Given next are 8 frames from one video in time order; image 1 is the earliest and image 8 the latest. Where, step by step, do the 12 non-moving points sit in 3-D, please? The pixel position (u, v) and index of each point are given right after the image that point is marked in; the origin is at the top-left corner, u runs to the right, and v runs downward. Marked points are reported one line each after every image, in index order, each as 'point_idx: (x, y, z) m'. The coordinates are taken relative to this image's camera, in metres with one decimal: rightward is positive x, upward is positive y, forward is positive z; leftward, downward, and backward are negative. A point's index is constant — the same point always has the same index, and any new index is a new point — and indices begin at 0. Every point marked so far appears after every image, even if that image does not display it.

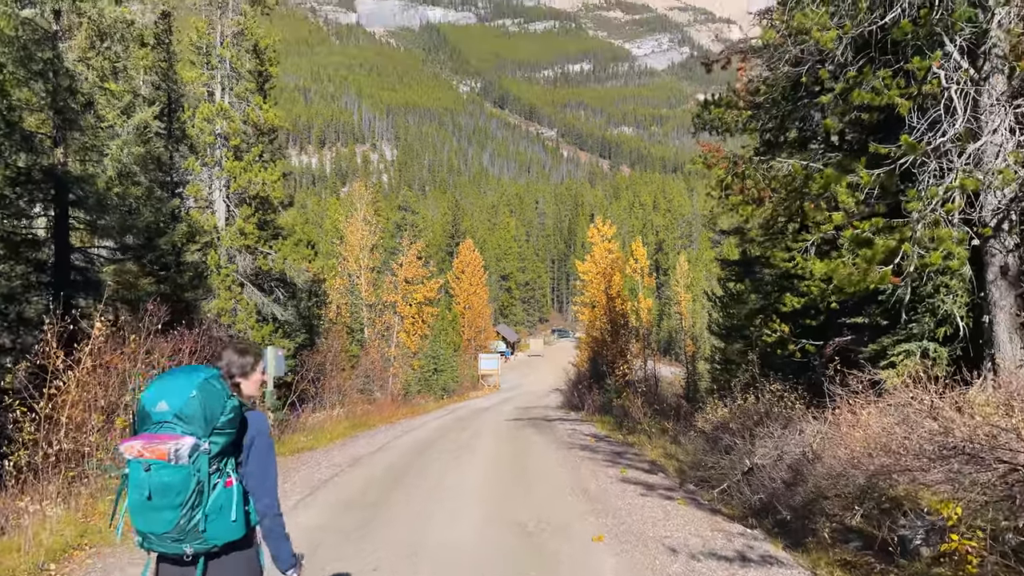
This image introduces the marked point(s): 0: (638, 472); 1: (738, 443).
0: (+1.7, -2.5, +11.0) m
1: (+2.9, -2.0, +10.6) m
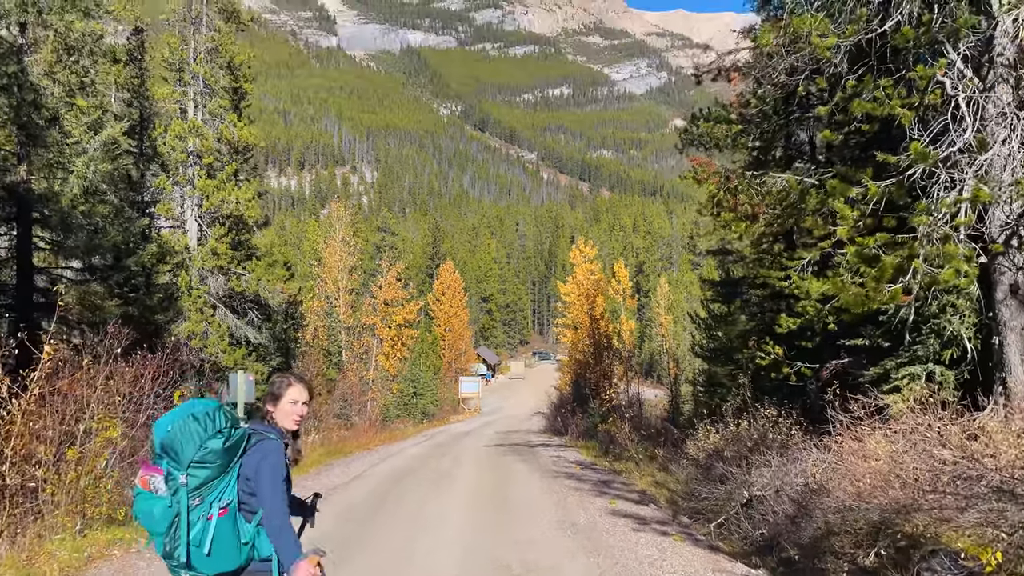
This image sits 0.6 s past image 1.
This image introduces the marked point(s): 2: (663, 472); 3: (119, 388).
0: (+1.5, -2.8, +10.4) m
1: (+2.7, -2.3, +10.0) m
2: (+2.5, -3.0, +13.3) m
3: (-5.7, -1.5, +11.9) m
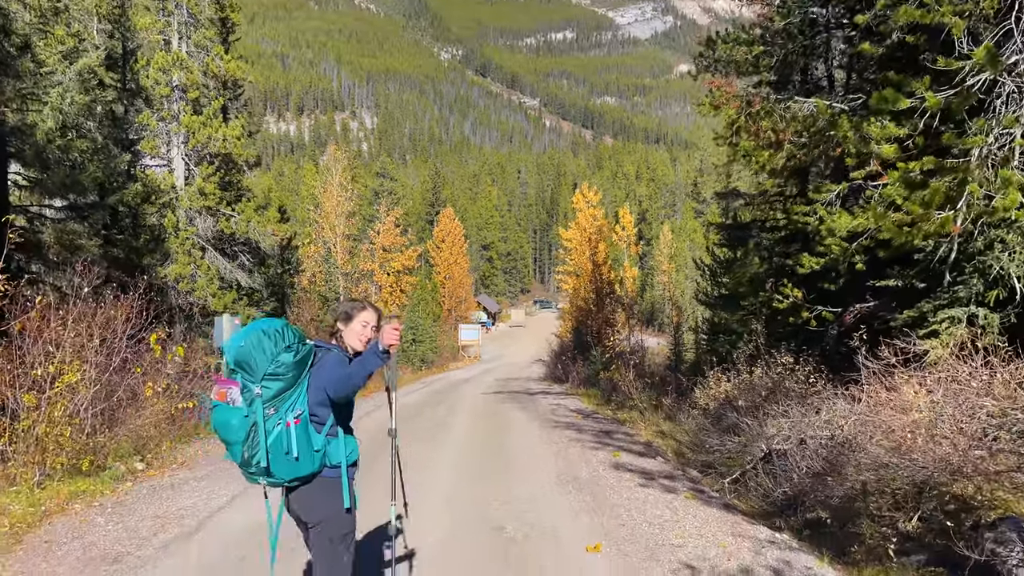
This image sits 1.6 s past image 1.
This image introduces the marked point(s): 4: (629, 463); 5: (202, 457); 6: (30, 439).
0: (+1.4, -2.0, +9.6) m
1: (+2.7, -1.5, +9.2) m
2: (+2.4, -2.1, +12.6) m
3: (-5.8, -0.6, +11.1) m
4: (+1.3, -2.0, +9.1) m
5: (-4.2, -2.3, +11.1) m
6: (-5.5, -1.7, +9.2) m
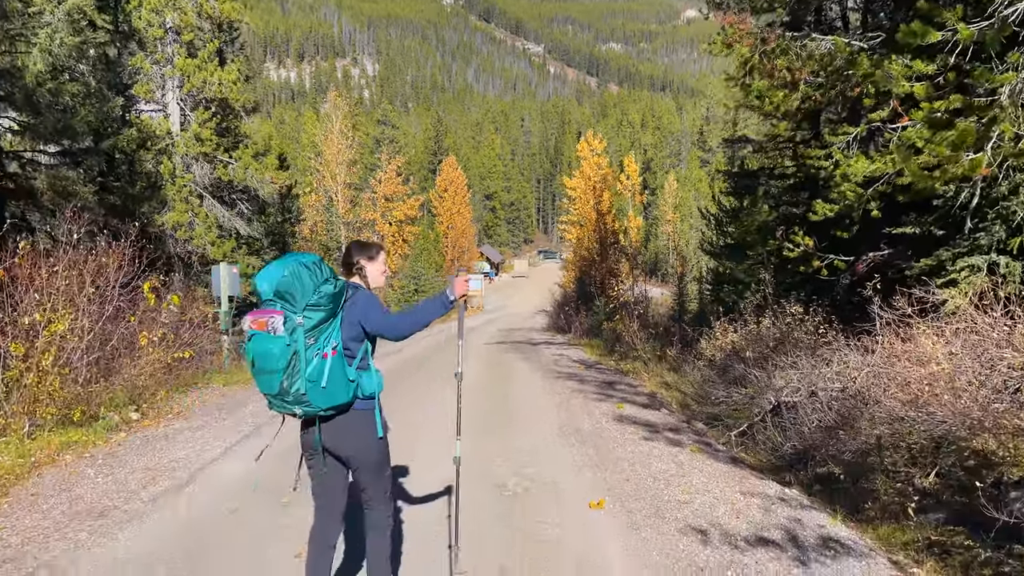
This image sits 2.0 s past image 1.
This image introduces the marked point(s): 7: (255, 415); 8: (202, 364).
0: (+1.5, -1.4, +9.4) m
1: (+2.7, -1.0, +9.0) m
2: (+2.5, -1.3, +12.3) m
3: (-5.7, +0.1, +10.8) m
4: (+1.3, -1.4, +8.9) m
5: (-4.2, -1.6, +10.9) m
6: (-5.5, -1.1, +9.0) m
7: (-3.2, -1.6, +9.9) m
8: (-5.4, -1.3, +14.0) m
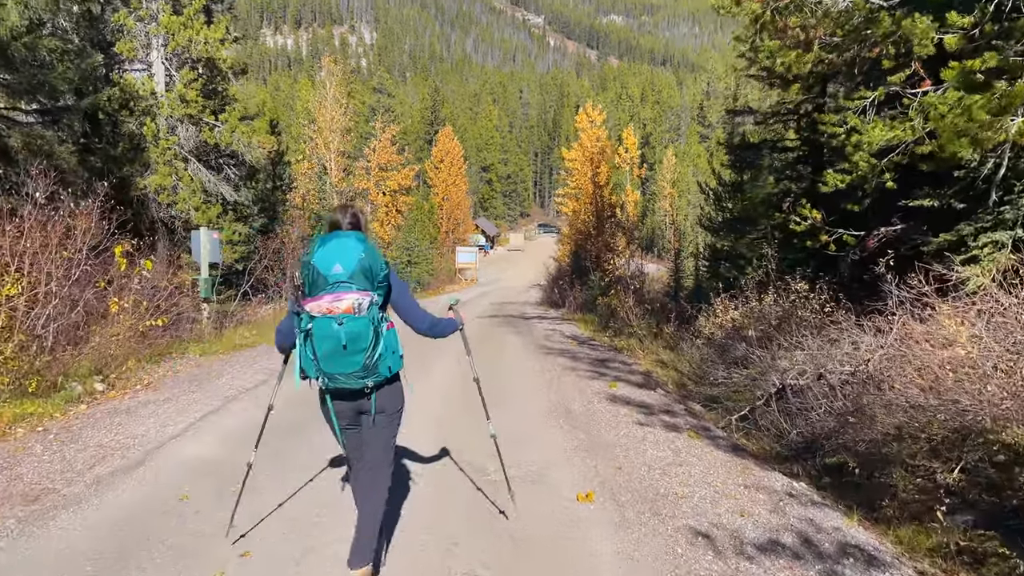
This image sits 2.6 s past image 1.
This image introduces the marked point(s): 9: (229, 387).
0: (+1.3, -1.1, +8.9) m
1: (+2.6, -0.7, +8.5) m
2: (+2.3, -0.9, +11.8) m
3: (-5.9, +0.6, +10.2) m
4: (+1.2, -1.1, +8.4) m
5: (-4.4, -1.2, +10.4) m
6: (-5.6, -0.7, +8.4) m
7: (-3.3, -1.2, +9.4) m
8: (-5.6, -0.8, +13.4) m
9: (-3.3, -1.2, +9.5) m
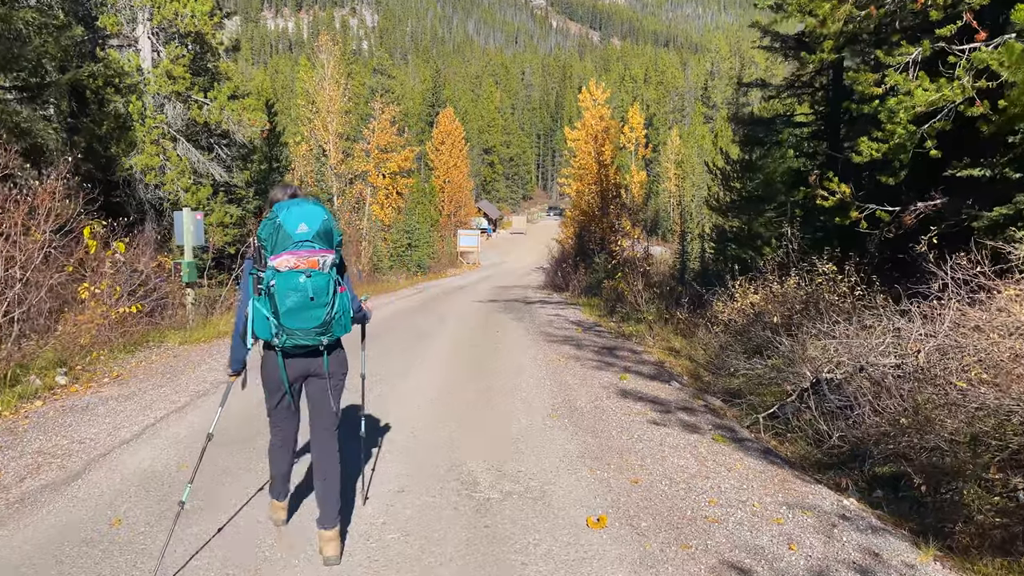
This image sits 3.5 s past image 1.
0: (+1.3, -0.9, +8.1) m
1: (+2.6, -0.5, +7.6) m
2: (+2.3, -0.7, +11.0) m
3: (-5.9, +0.8, +9.4) m
4: (+1.2, -0.9, +7.5) m
5: (-4.4, -1.0, +9.6) m
6: (-5.6, -0.6, +7.6) m
7: (-3.3, -1.0, +8.6) m
8: (-5.5, -0.5, +12.6) m
9: (-3.3, -1.0, +8.7) m
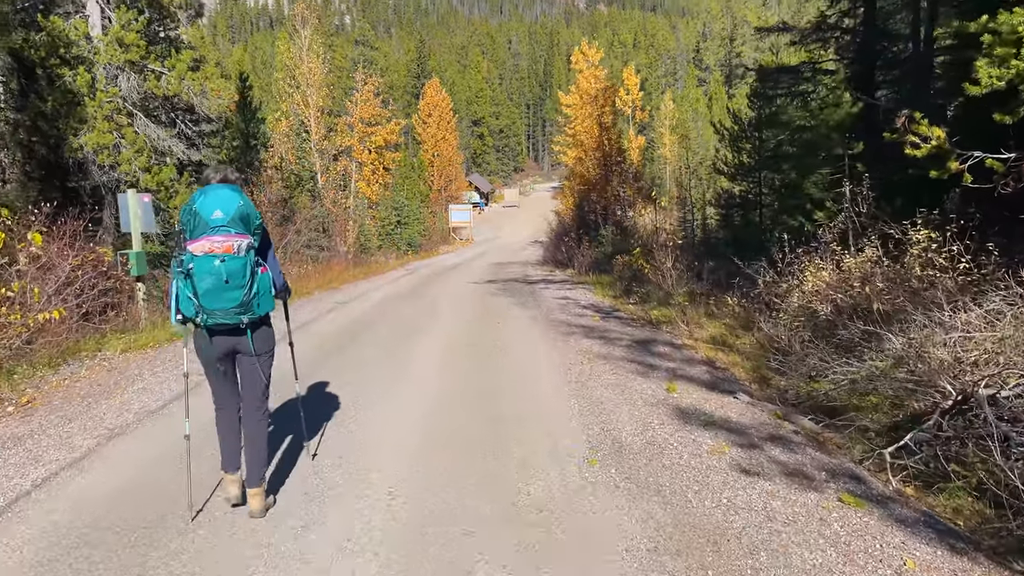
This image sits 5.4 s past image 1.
0: (+1.4, -0.8, +6.2) m
1: (+2.6, -0.4, +5.8) m
2: (+2.4, -0.4, +9.1) m
3: (-5.8, +0.7, +7.4) m
4: (+1.3, -0.8, +5.7) m
5: (-4.3, -1.0, +7.7) m
6: (-5.5, -0.7, +5.7) m
7: (-3.2, -1.0, +6.7) m
8: (-5.5, -0.5, +10.7) m
9: (-3.2, -1.0, +6.8) m
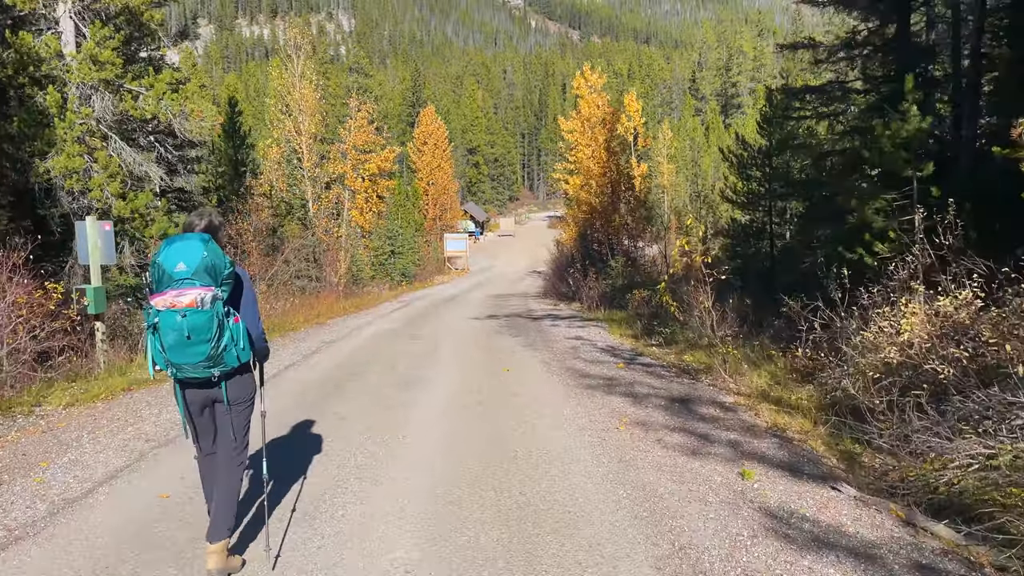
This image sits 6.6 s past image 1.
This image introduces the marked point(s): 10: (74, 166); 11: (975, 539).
0: (+1.6, -1.1, +4.8) m
1: (+2.8, -0.7, +4.4) m
2: (+2.5, -0.8, +7.7) m
3: (-5.7, +0.4, +6.0) m
4: (+1.5, -1.1, +4.3) m
5: (-4.1, -1.4, +6.2) m
6: (-5.3, -1.0, +4.2) m
7: (-3.1, -1.3, +5.3) m
8: (-5.4, -1.0, +9.2) m
9: (-3.1, -1.3, +5.4) m
10: (-9.0, +2.5, +16.5) m
11: (+2.2, -1.2, +3.9) m
